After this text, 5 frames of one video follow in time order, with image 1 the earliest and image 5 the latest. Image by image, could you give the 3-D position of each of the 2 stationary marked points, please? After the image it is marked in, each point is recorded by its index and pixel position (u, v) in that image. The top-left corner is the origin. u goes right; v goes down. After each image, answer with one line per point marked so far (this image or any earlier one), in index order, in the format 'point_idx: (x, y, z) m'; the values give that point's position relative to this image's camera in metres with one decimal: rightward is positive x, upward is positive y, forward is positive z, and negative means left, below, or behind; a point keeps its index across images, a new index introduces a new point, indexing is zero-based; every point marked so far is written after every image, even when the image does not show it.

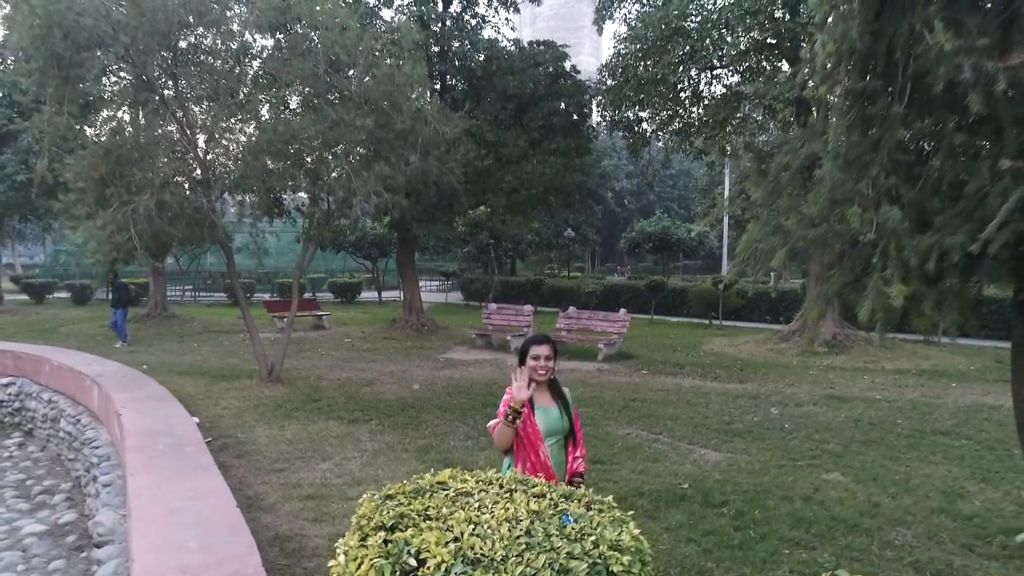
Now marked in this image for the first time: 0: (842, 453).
0: (+1.6, -0.8, +5.1) m
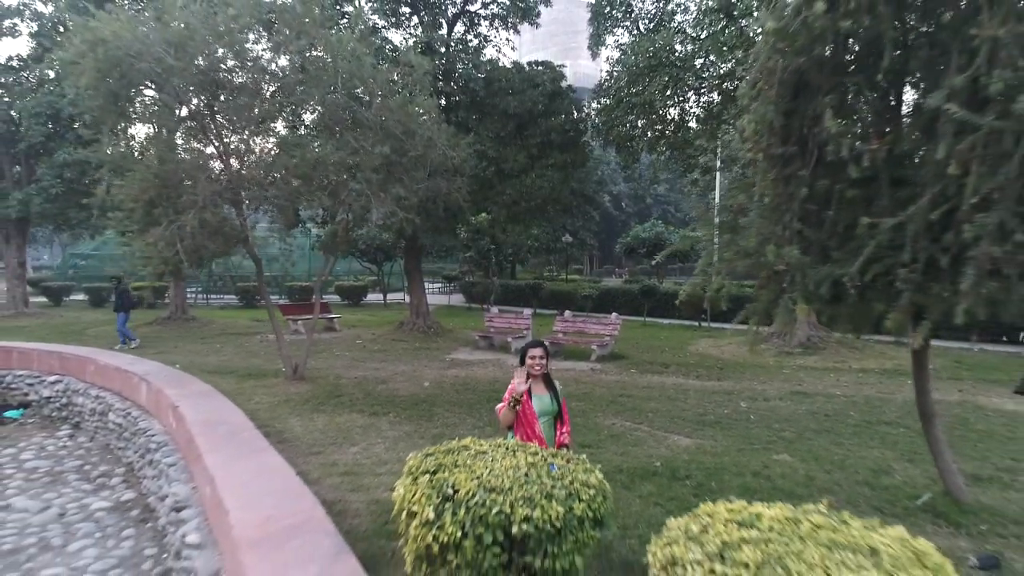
0: (+1.7, -0.9, +6.0) m
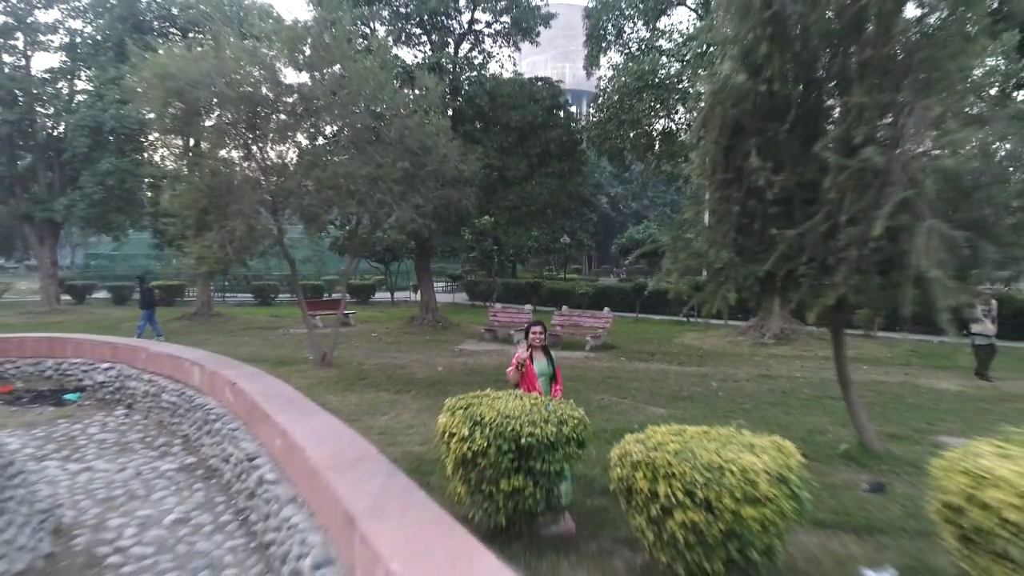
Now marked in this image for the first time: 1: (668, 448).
0: (+1.7, -0.8, +7.2) m
1: (+0.5, -0.5, +3.2) m
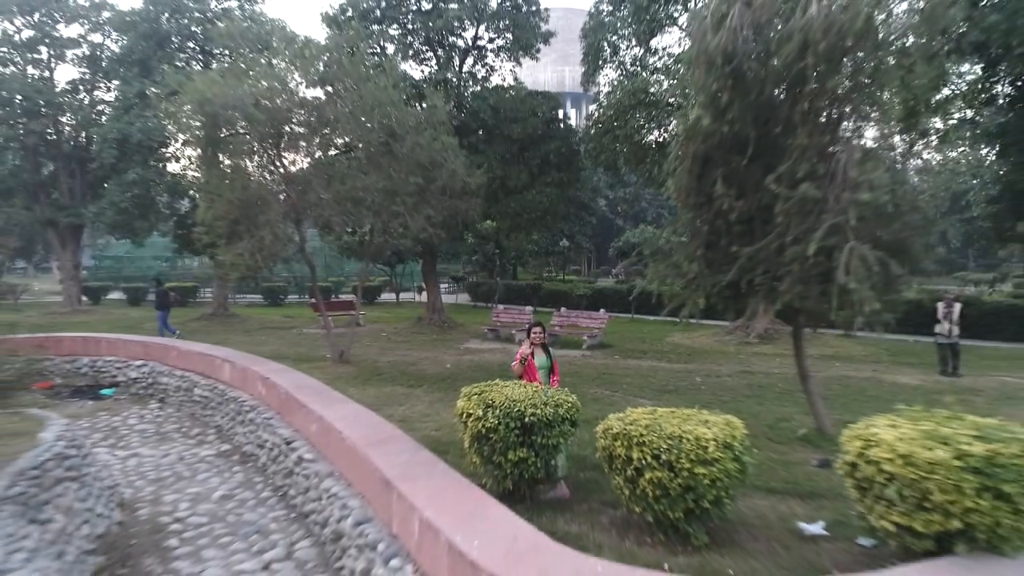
0: (+1.7, -0.9, +8.1) m
1: (+0.5, -0.5, +4.1) m
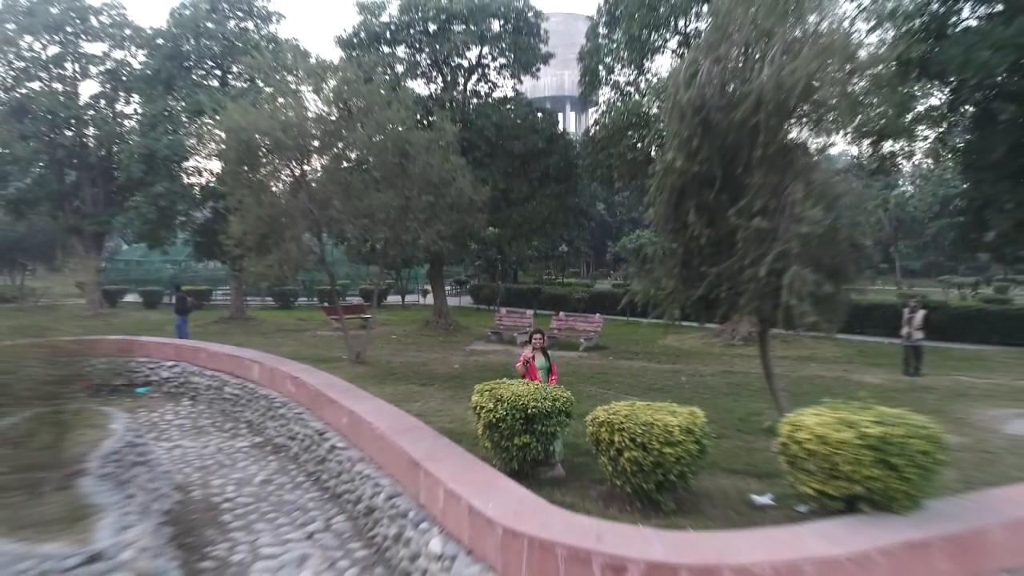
0: (+1.7, -1.0, +9.1) m
1: (+0.5, -0.6, +5.1) m
